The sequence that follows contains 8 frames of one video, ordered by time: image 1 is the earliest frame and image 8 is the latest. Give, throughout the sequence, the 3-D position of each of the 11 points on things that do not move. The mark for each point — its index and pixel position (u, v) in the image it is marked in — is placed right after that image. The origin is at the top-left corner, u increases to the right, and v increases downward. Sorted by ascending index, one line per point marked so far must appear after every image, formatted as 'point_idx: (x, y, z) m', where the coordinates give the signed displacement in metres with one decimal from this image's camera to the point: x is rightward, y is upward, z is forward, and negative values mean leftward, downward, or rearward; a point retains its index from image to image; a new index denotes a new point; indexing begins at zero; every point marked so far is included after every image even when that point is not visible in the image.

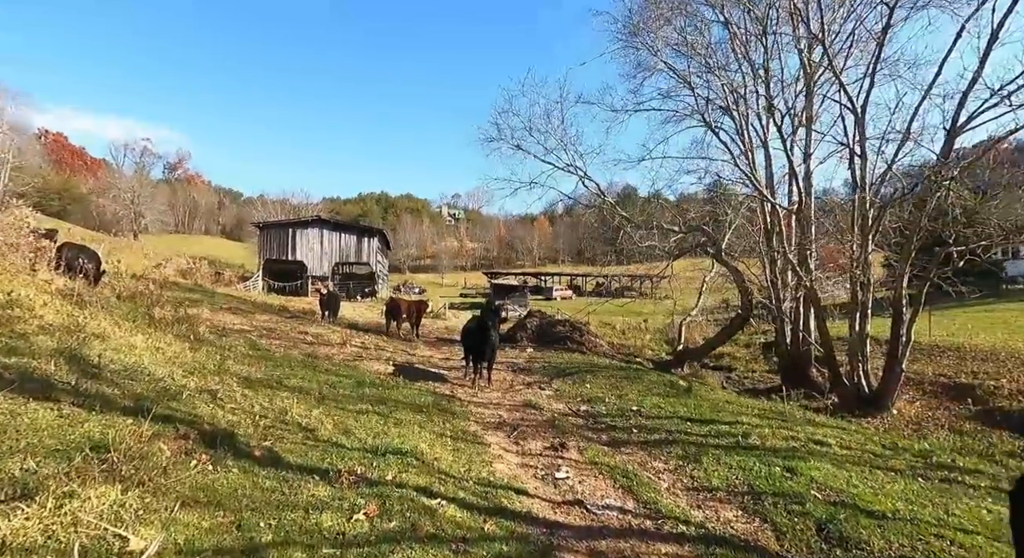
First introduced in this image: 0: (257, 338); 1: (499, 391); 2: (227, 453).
0: (-5.6, -1.3, +12.3) m
1: (-0.2, -1.7, +8.7) m
2: (-2.1, -1.3, +4.1) m
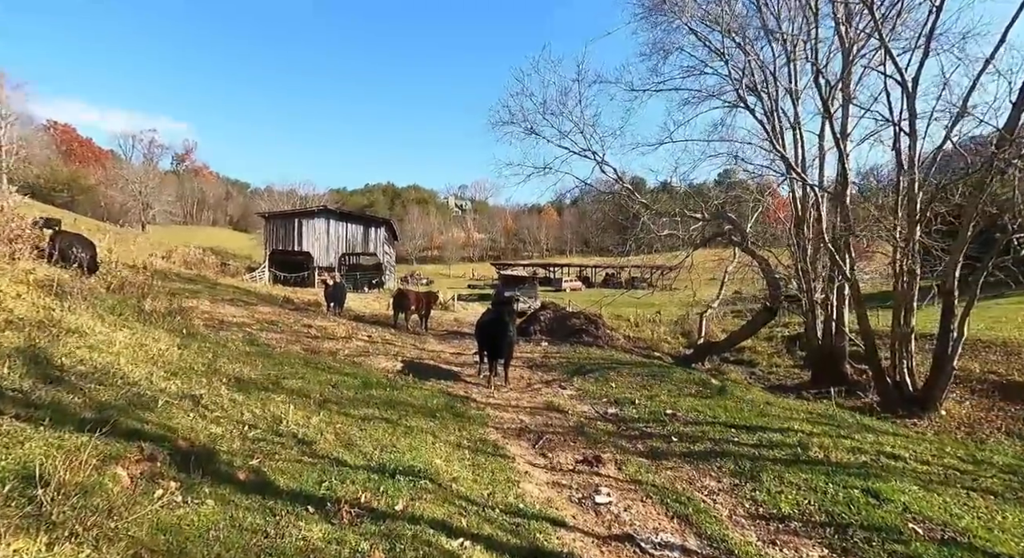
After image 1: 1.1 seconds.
0: (-5.3, -1.1, +11.6) m
1: (0.0, -1.6, +8.0) m
2: (-1.9, -1.2, +3.4) m
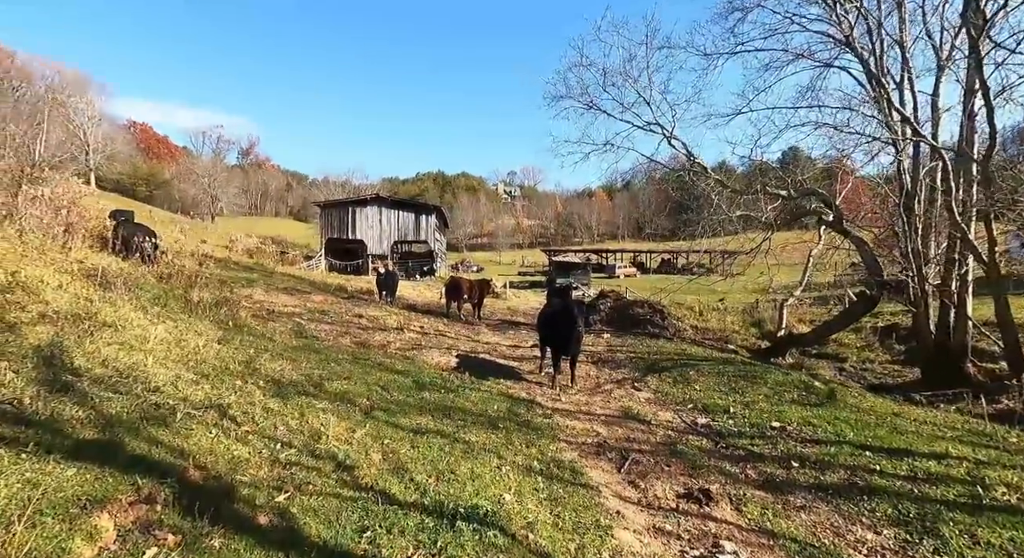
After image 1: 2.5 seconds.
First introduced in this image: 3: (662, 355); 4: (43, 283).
0: (-4.1, -0.9, +11.1) m
1: (+0.9, -1.4, +7.1) m
2: (-1.4, -1.2, +2.6) m
3: (+2.7, -1.3, +9.9) m
4: (-6.1, 0.0, +7.2) m
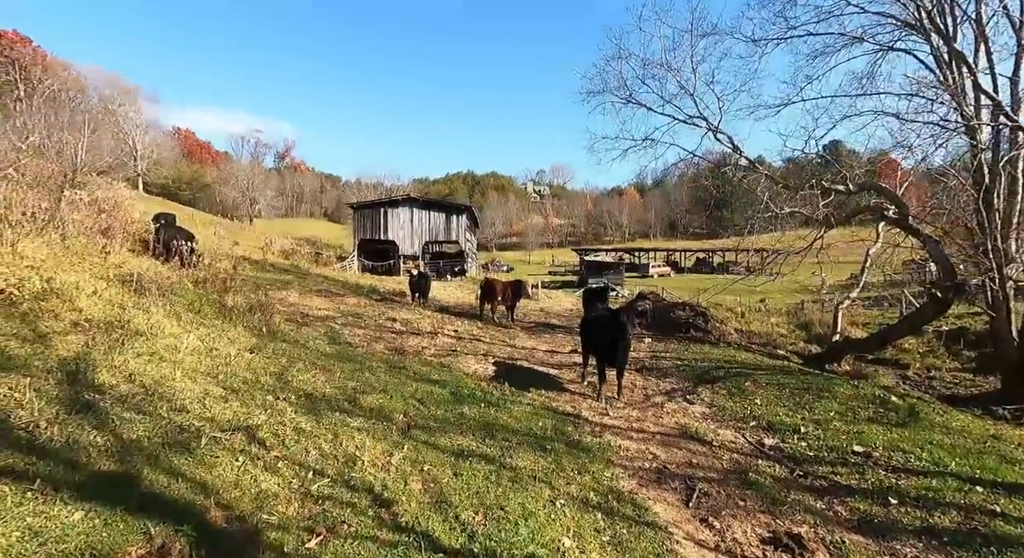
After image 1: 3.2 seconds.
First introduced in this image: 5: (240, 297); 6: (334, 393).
0: (-3.4, -0.9, +10.9) m
1: (+1.4, -1.5, +6.6) m
2: (-1.1, -1.2, +2.3) m
3: (+3.3, -1.4, +9.4) m
4: (-5.5, -0.1, +7.1) m
5: (-4.9, -0.3, +10.0) m
6: (-1.7, -1.1, +5.5) m
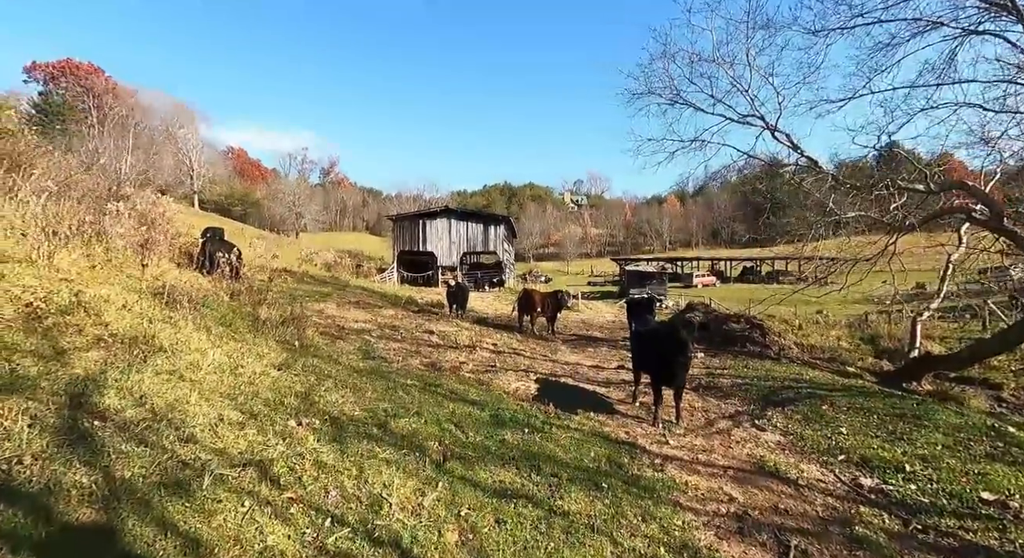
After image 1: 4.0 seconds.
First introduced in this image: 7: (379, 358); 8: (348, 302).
0: (-2.6, -1.2, +10.5) m
1: (+1.9, -1.6, +5.8) m
2: (-0.9, -1.3, +1.7) m
3: (+4.0, -1.5, +8.5) m
4: (-5.0, -0.3, +6.9) m
5: (-4.1, -0.5, +9.7) m
6: (-1.3, -1.2, +5.0) m
7: (-2.1, -1.2, +8.7) m
8: (-4.9, -0.7, +16.8) m
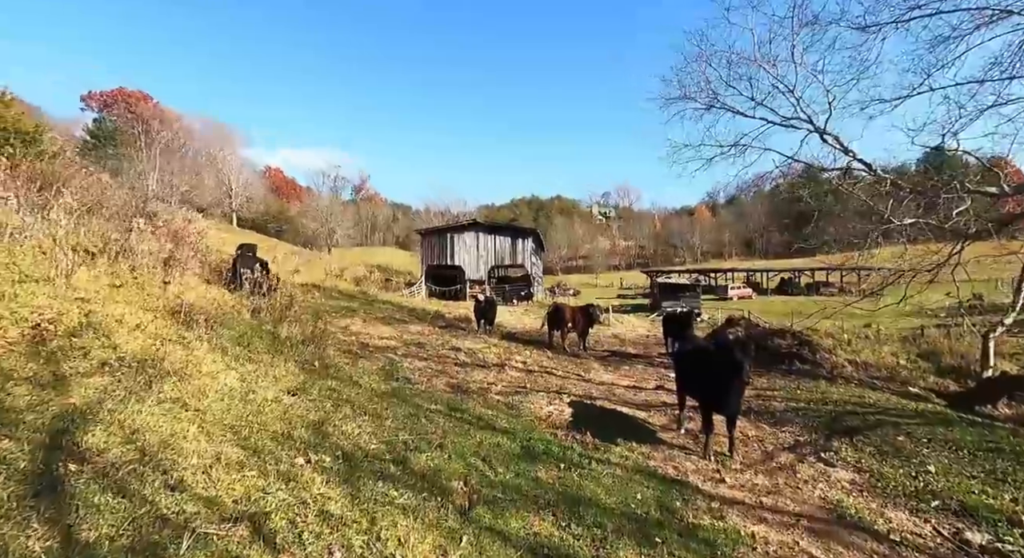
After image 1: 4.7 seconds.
0: (-2.0, -1.4, +10.0) m
1: (+2.2, -1.7, +5.2) m
2: (-0.8, -1.3, +1.2) m
3: (+4.4, -1.7, +7.7) m
4: (-4.6, -0.5, +6.6) m
5: (-3.6, -0.8, +9.4) m
6: (-1.0, -1.4, +4.5) m
7: (-1.6, -1.5, +8.2) m
8: (-4.0, -1.2, +16.4) m
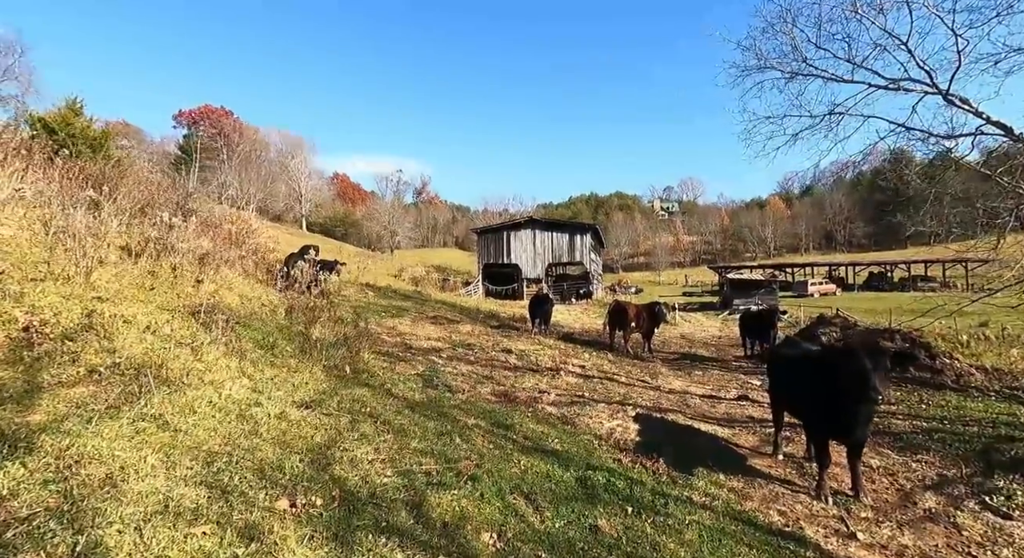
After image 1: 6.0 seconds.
0: (-1.1, -1.4, +9.1) m
1: (+2.6, -1.6, +3.8) m
2: (-0.8, -1.3, +0.2) m
3: (+5.1, -1.6, +6.1) m
4: (-4.1, -0.5, +5.9) m
5: (-2.8, -0.8, +8.6) m
6: (-0.7, -1.3, +3.5) m
7: (-0.9, -1.4, +7.3) m
8: (-2.4, -1.1, +15.7) m
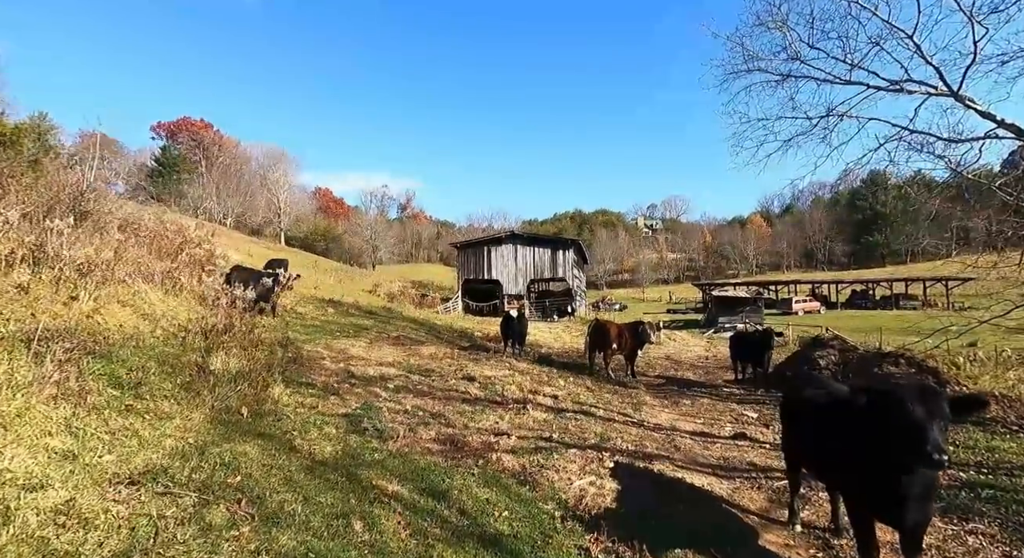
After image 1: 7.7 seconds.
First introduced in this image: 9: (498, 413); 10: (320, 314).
0: (-1.7, -1.6, +7.6) m
1: (+2.1, -1.7, +2.4) m
2: (-1.2, -1.2, -1.3) m
3: (+4.6, -1.7, +4.8) m
4: (-4.6, -0.6, +4.4) m
5: (-3.4, -1.0, +7.1) m
6: (-1.2, -1.4, +2.0) m
7: (-1.4, -1.6, +5.8) m
8: (-3.2, -1.5, +14.1) m
9: (-0.2, -1.8, +7.6) m
10: (-5.4, -0.9, +15.6) m
